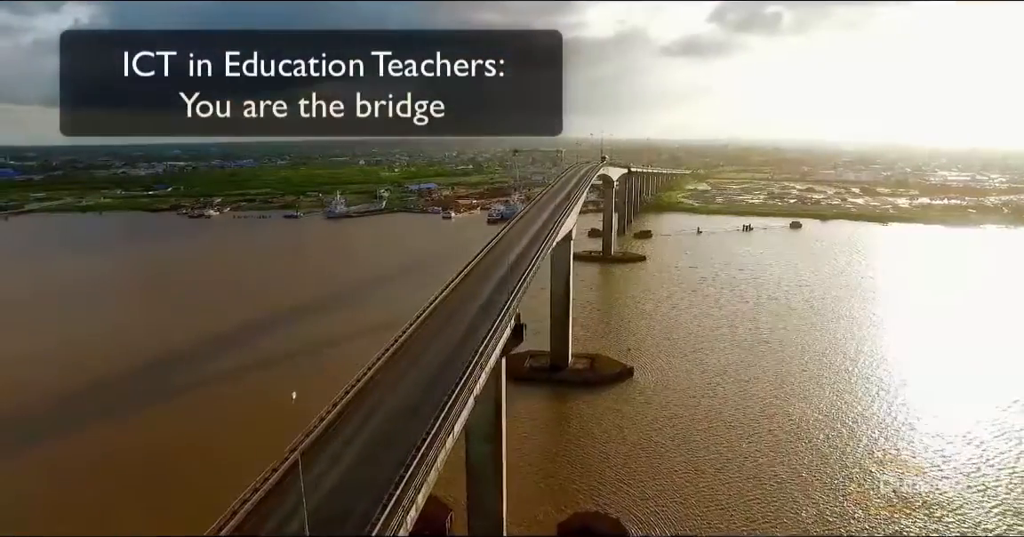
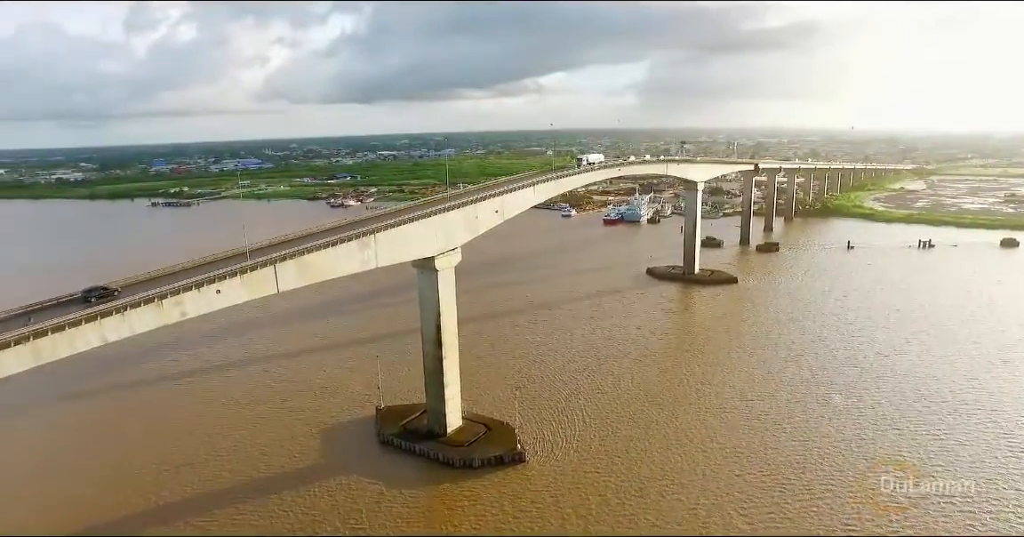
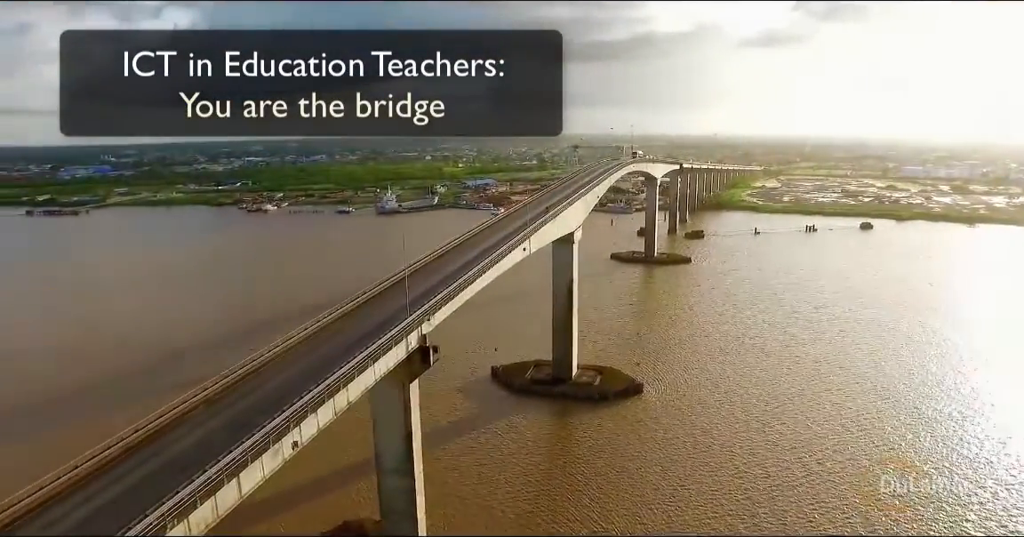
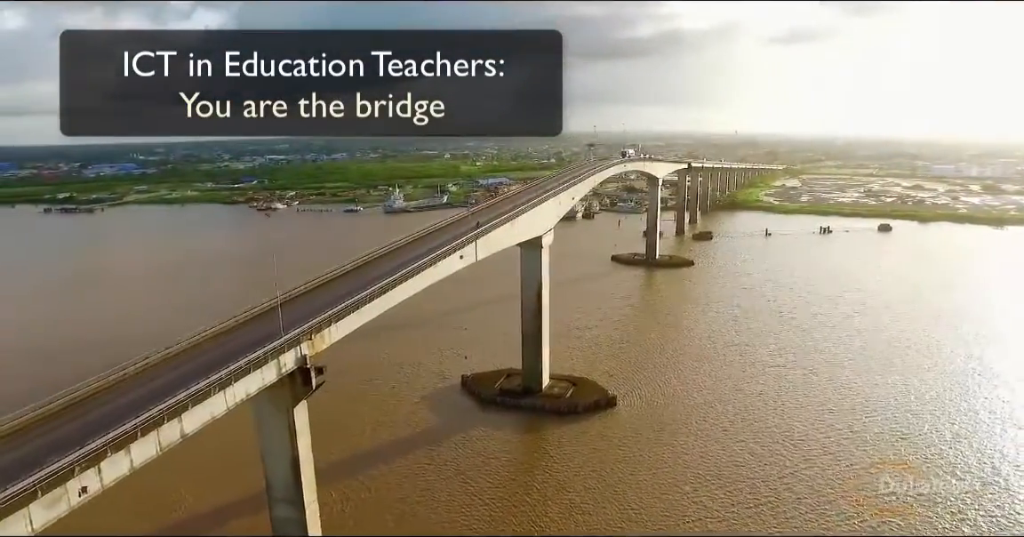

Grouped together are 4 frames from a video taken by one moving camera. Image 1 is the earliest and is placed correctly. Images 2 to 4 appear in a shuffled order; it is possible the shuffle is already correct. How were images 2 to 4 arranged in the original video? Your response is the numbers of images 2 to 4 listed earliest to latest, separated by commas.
3, 4, 2
